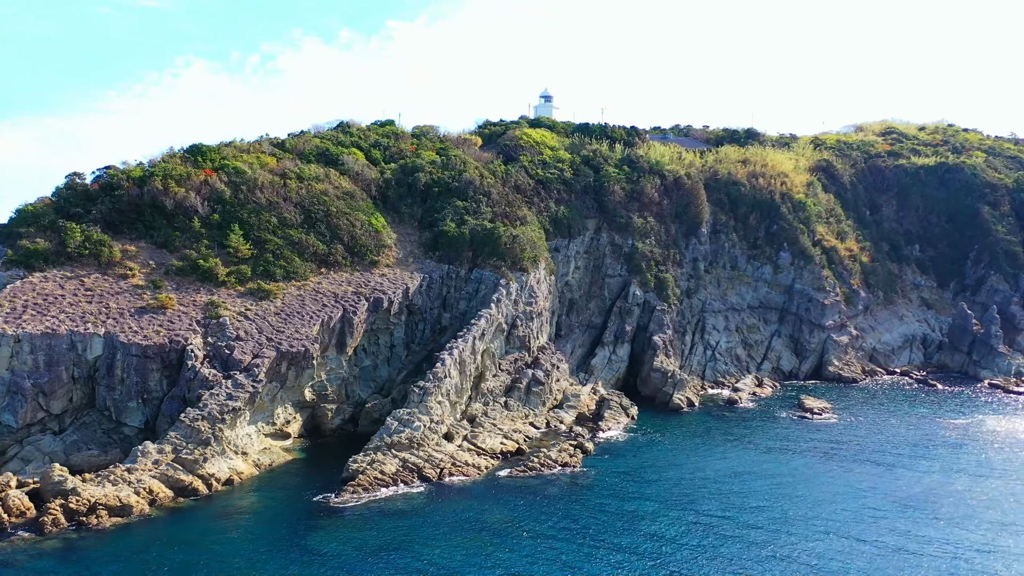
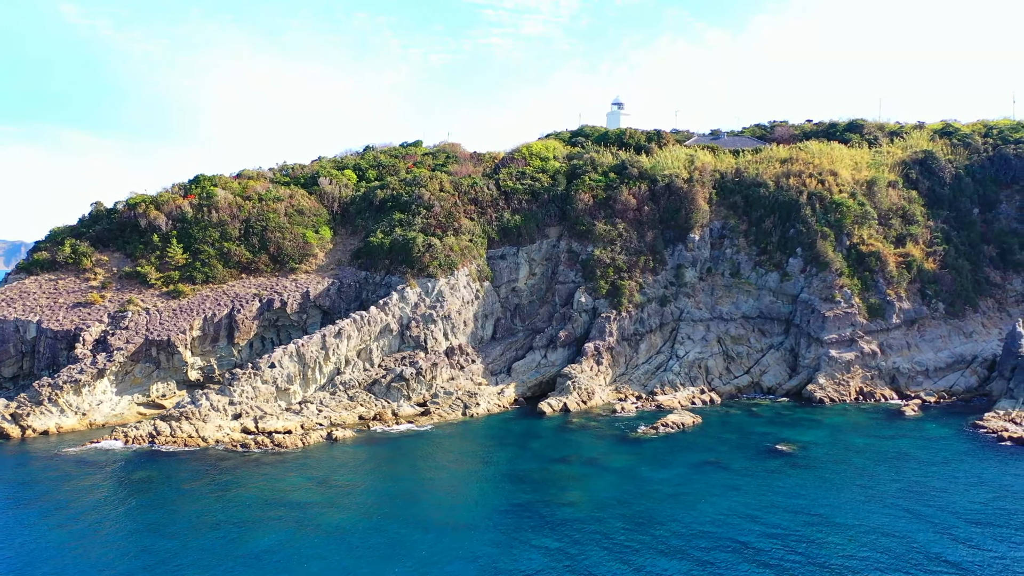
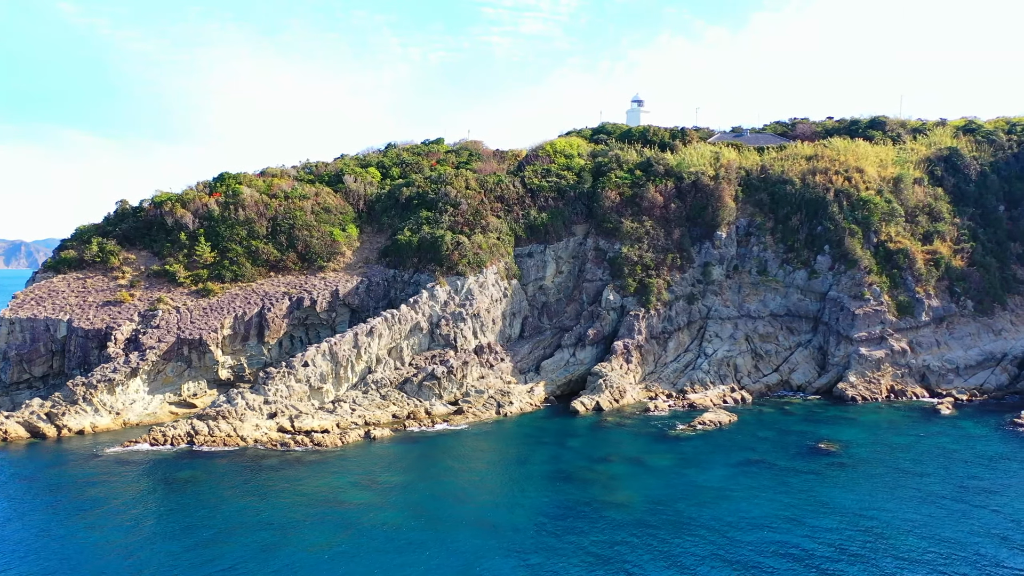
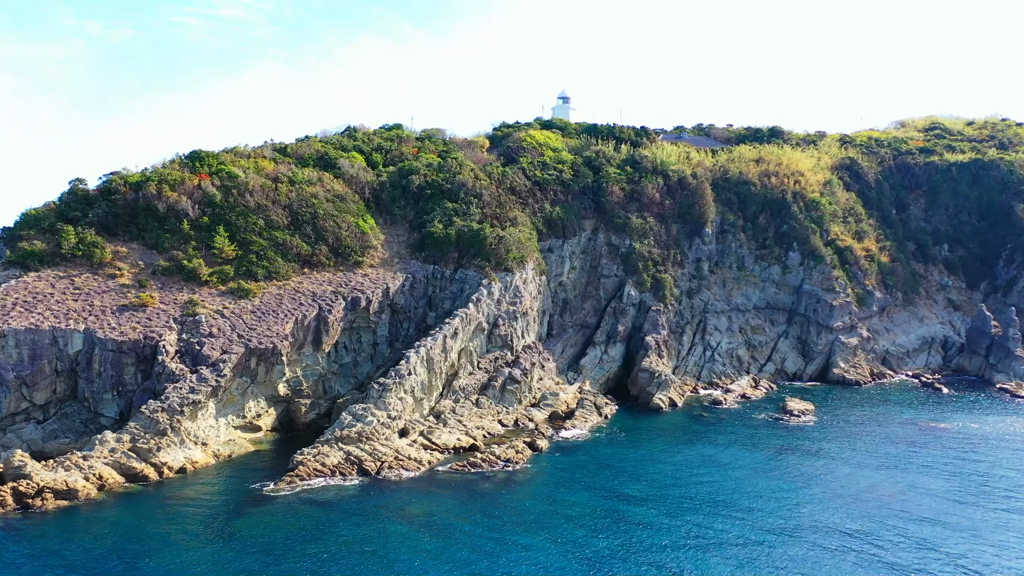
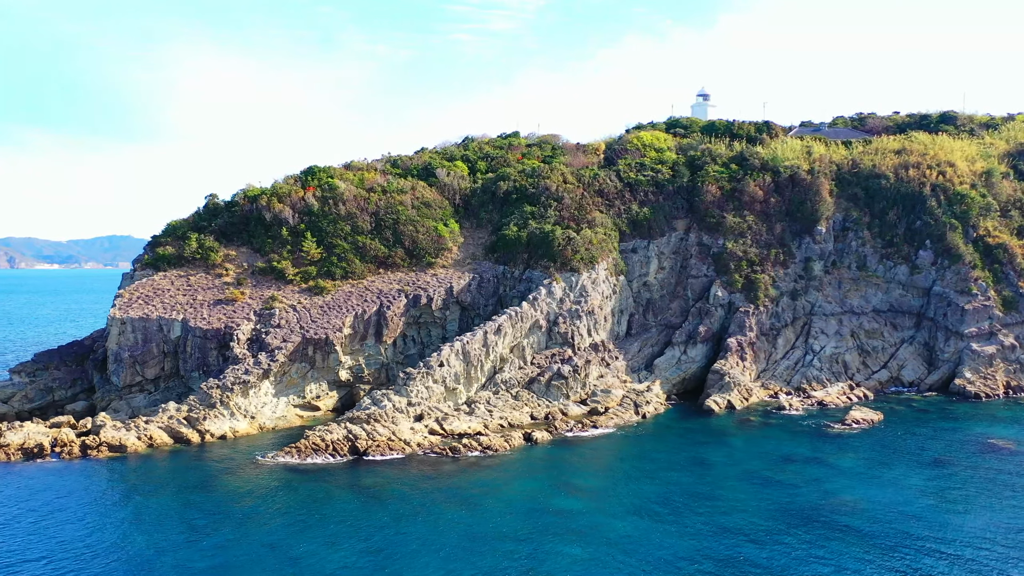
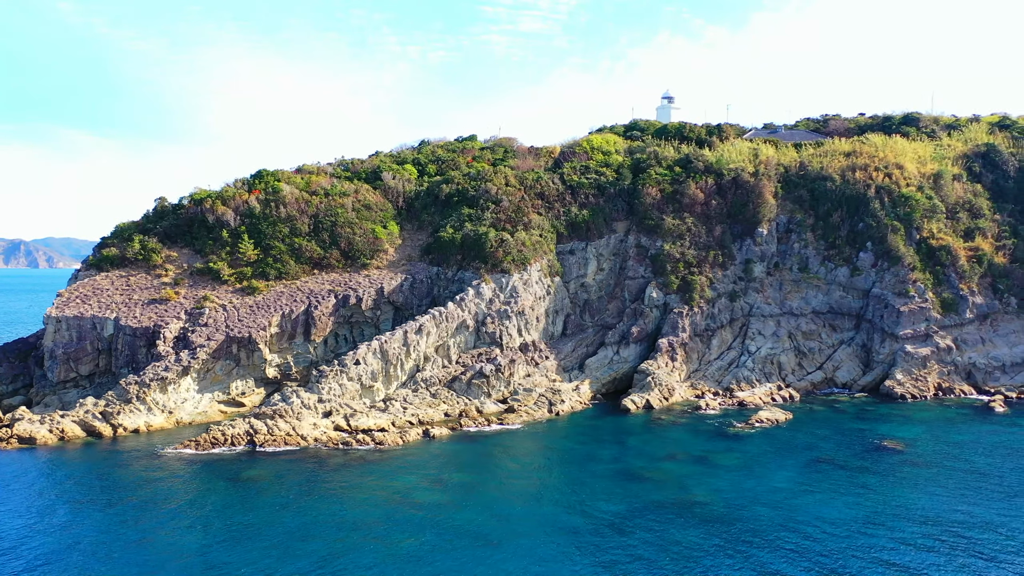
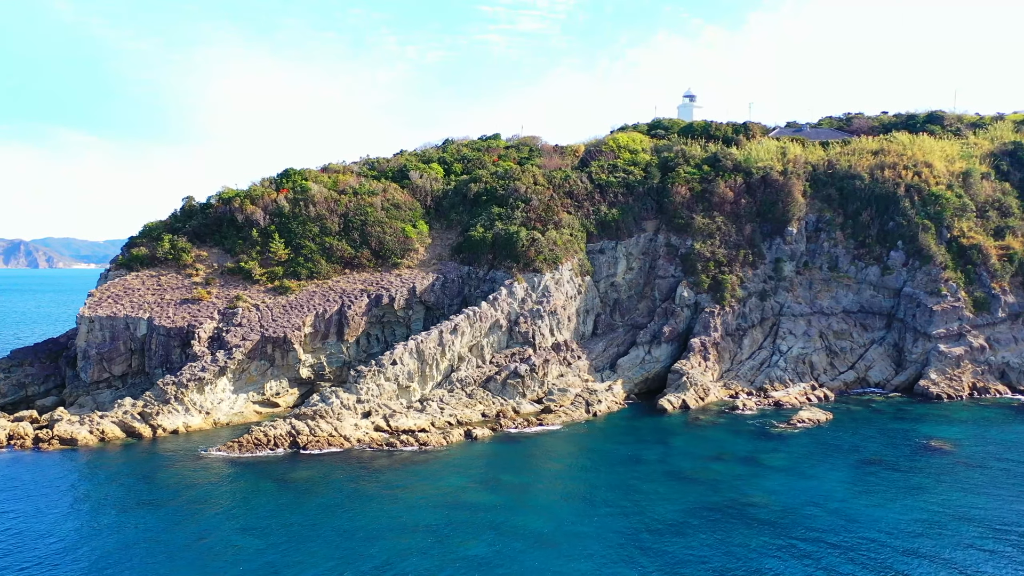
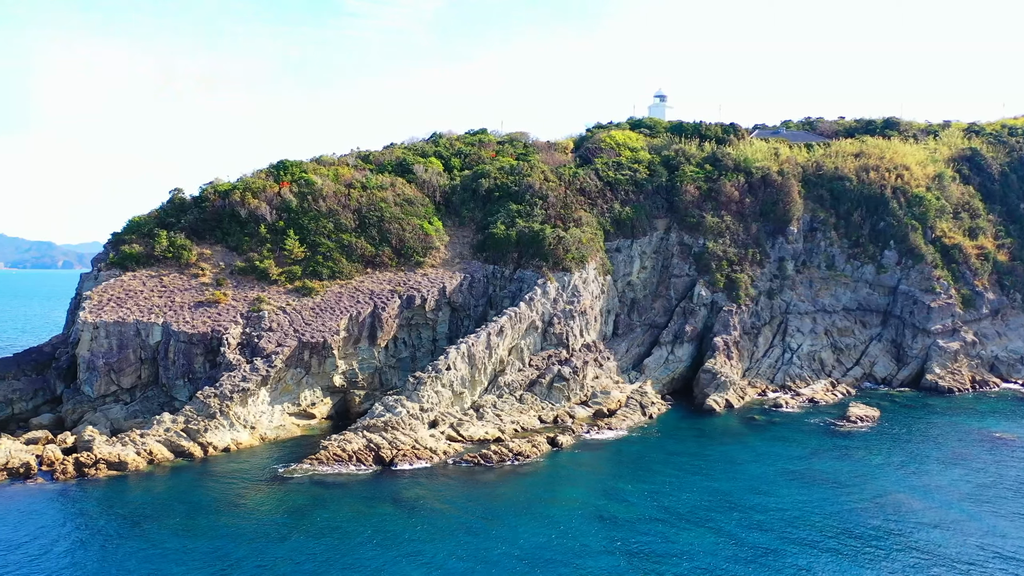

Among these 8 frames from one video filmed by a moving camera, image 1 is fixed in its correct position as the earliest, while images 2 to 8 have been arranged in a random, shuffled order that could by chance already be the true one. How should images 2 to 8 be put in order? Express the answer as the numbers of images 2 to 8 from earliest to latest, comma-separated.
4, 8, 5, 7, 6, 3, 2
